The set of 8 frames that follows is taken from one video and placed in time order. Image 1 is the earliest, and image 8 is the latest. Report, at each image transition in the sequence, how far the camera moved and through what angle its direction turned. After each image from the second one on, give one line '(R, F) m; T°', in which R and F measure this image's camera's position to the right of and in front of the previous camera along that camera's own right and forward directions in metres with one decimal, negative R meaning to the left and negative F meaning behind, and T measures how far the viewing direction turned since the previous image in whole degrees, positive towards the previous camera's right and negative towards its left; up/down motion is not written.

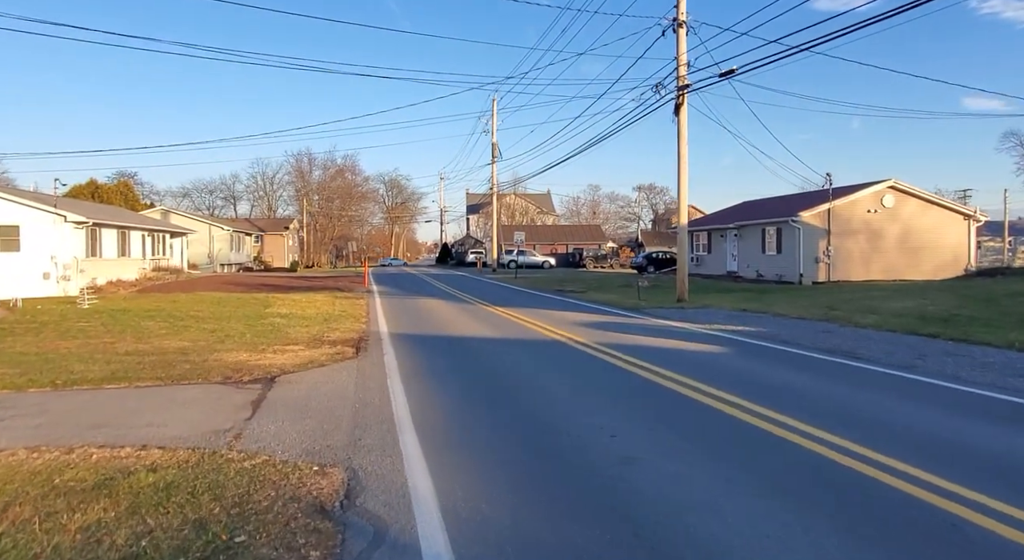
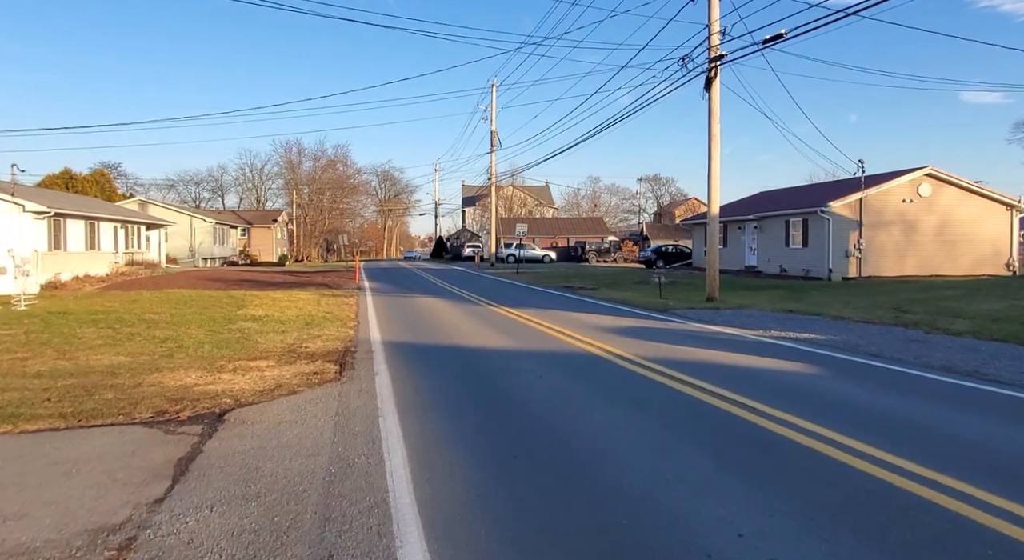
(-0.5, +2.5) m; +1°
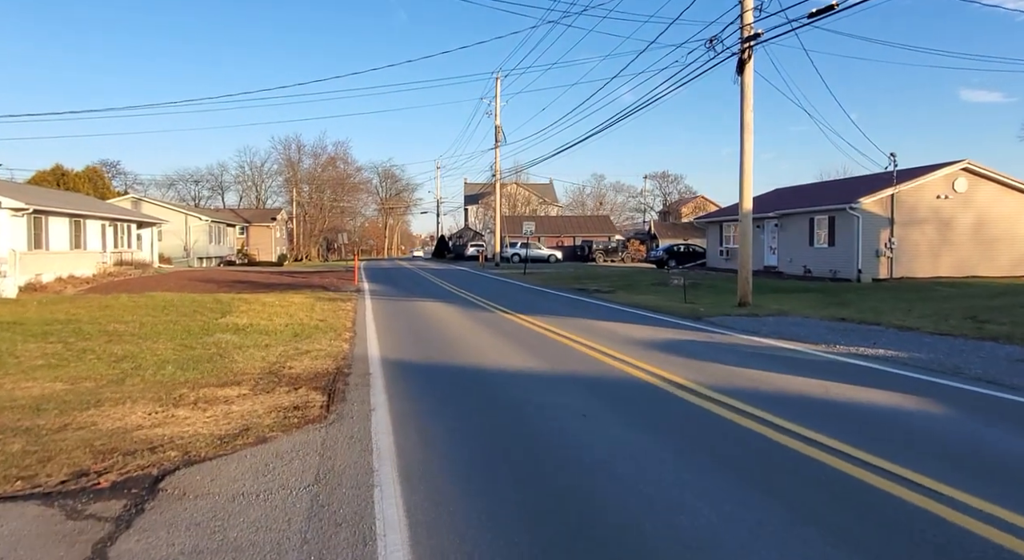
(-0.3, +1.9) m; 0°
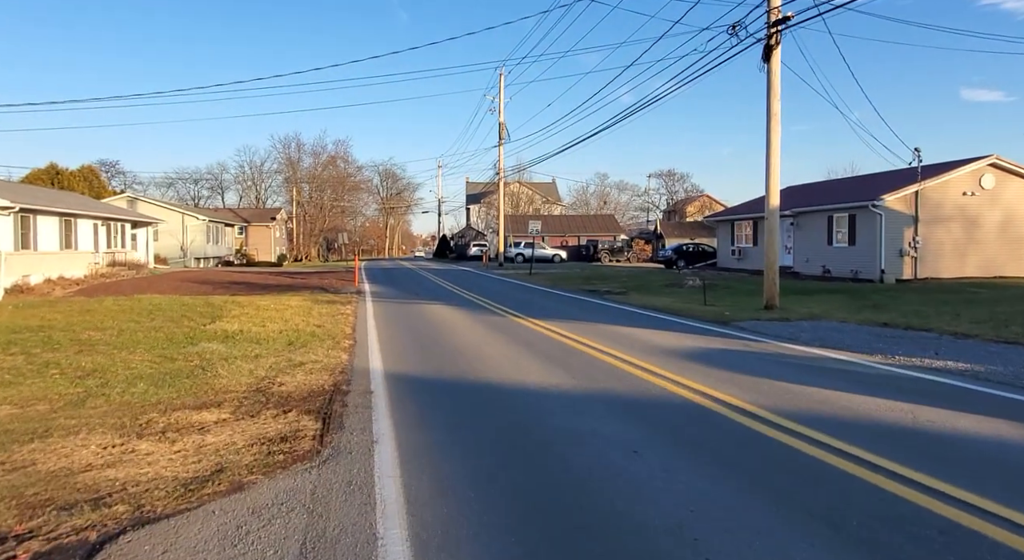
(-0.3, +1.2) m; 0°
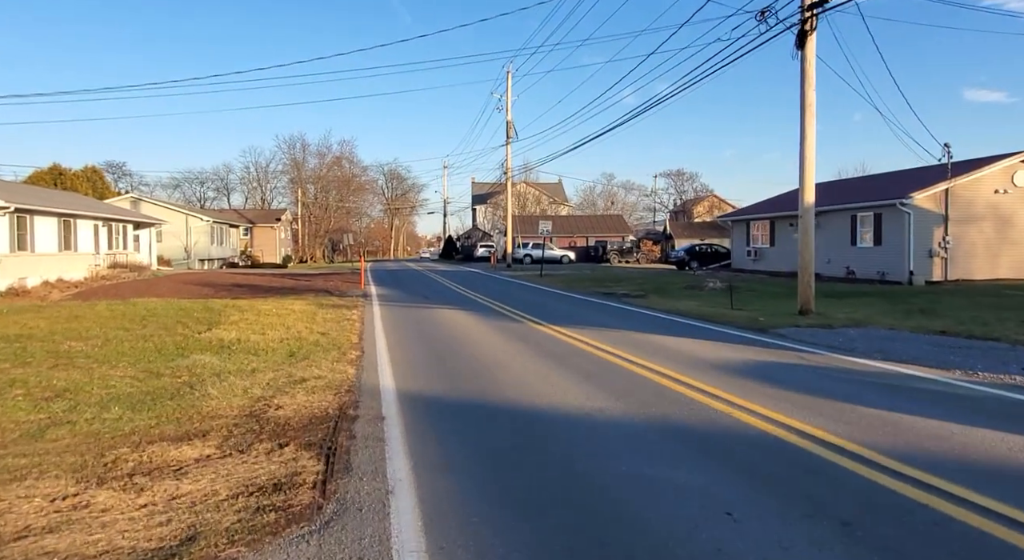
(-0.3, +1.1) m; 0°
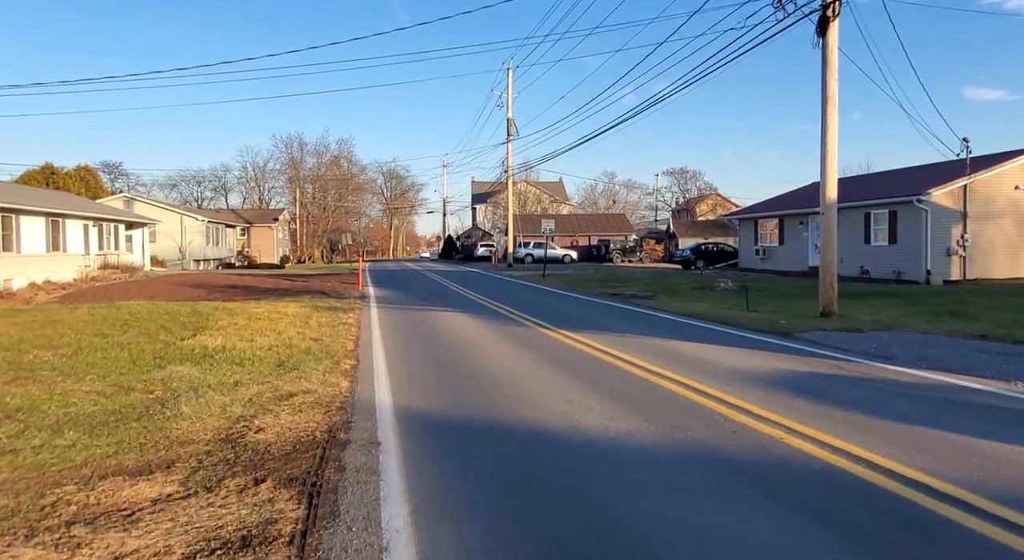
(-0.1, +0.9) m; 0°
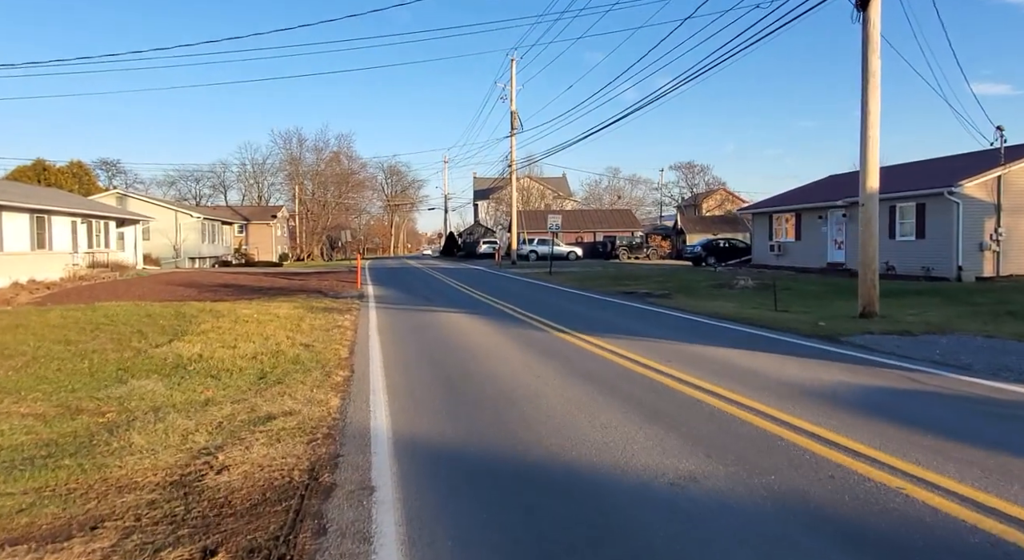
(-0.2, +1.3) m; 0°
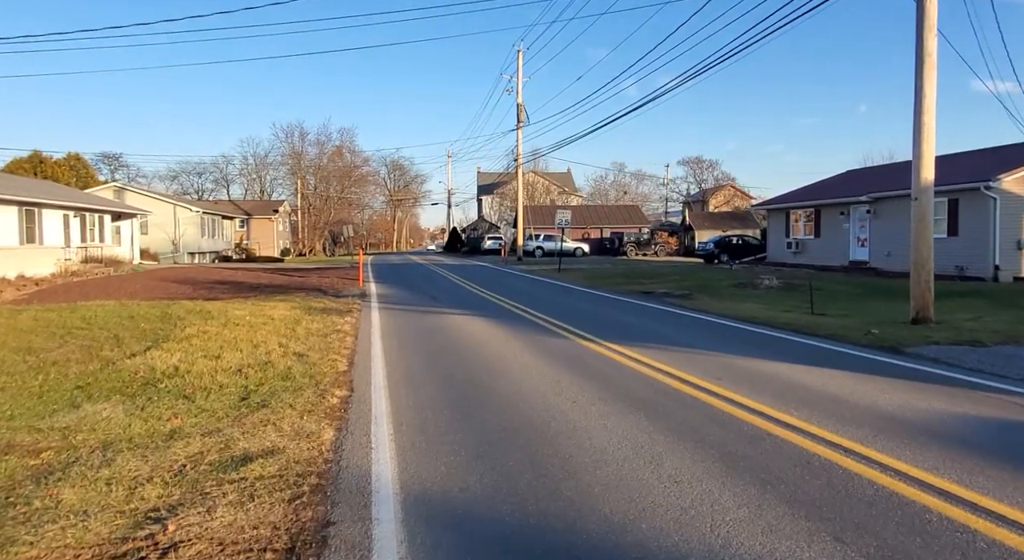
(-0.3, +1.3) m; 0°
